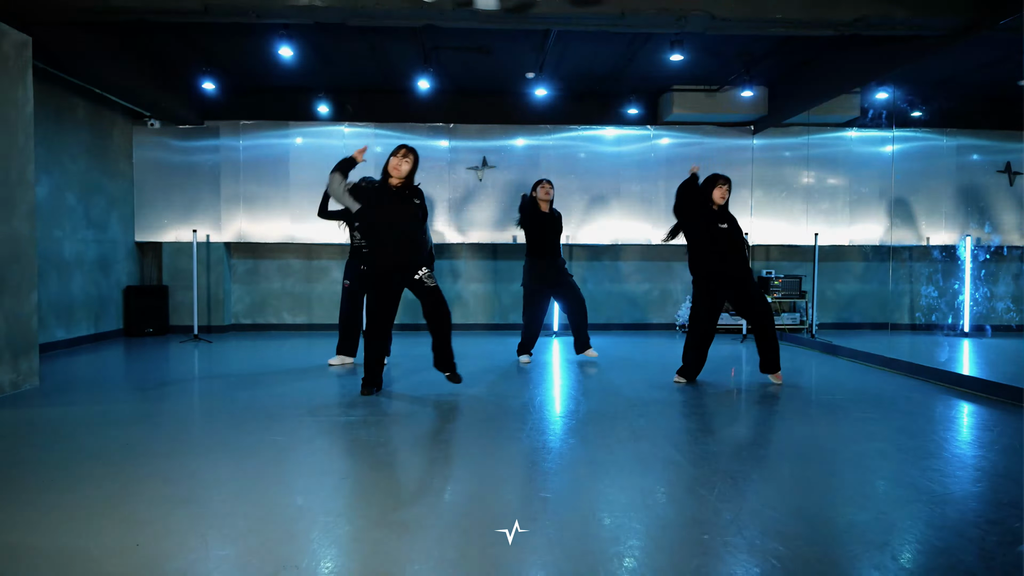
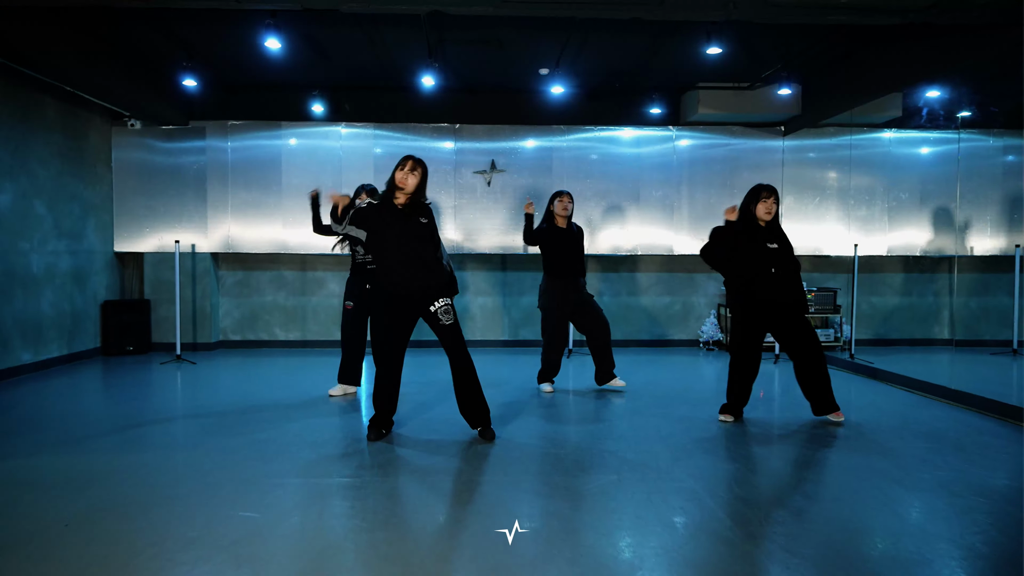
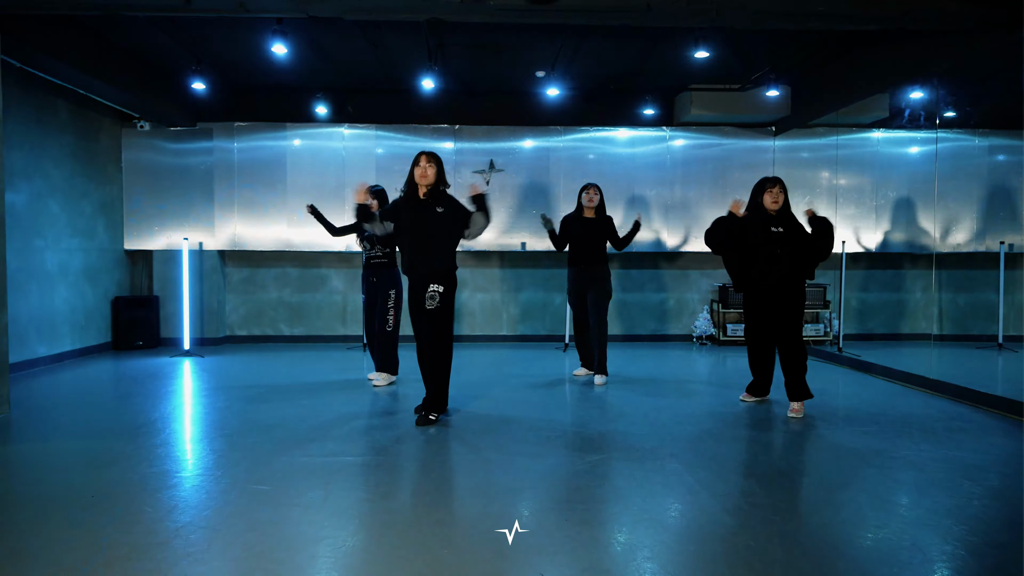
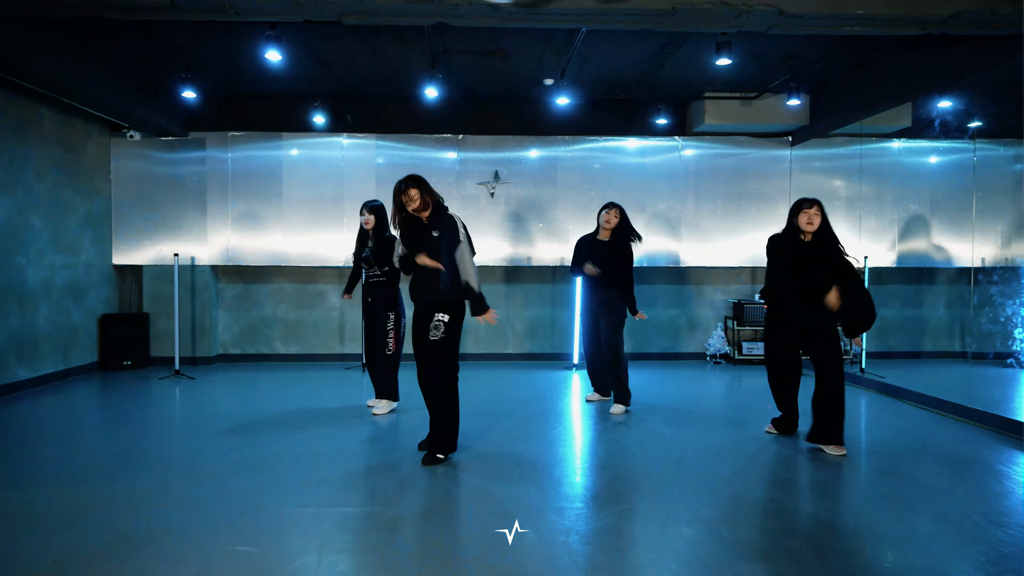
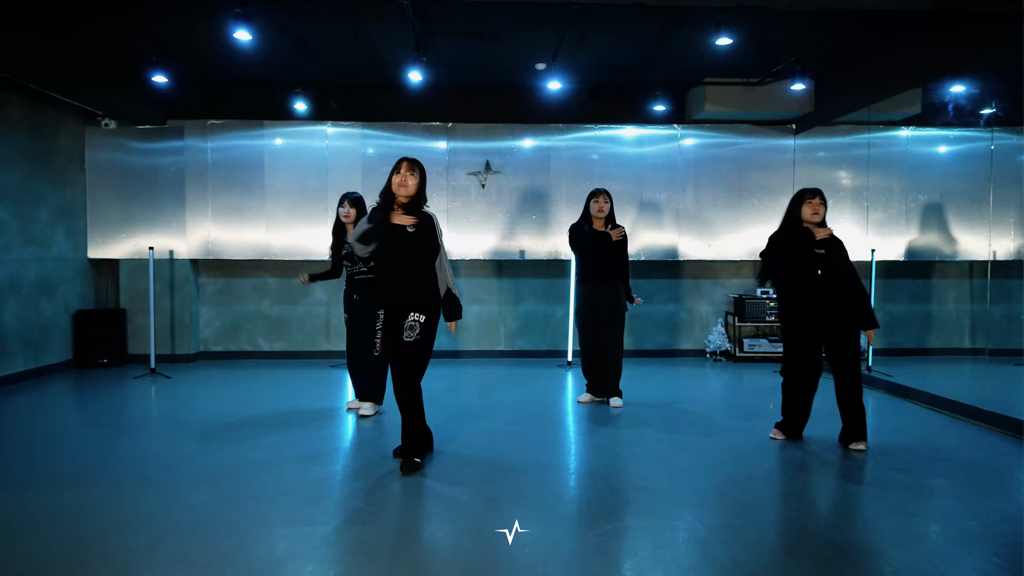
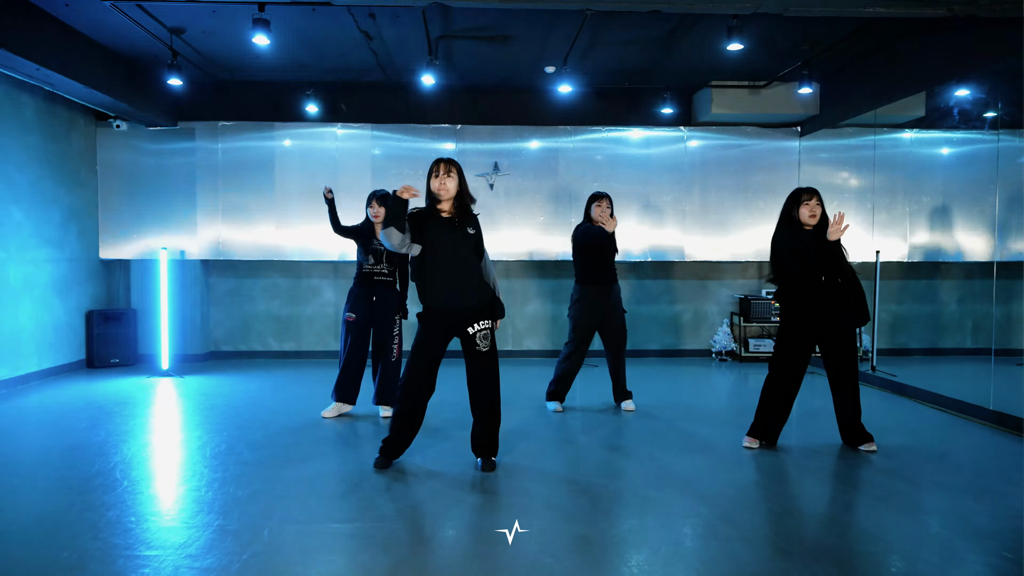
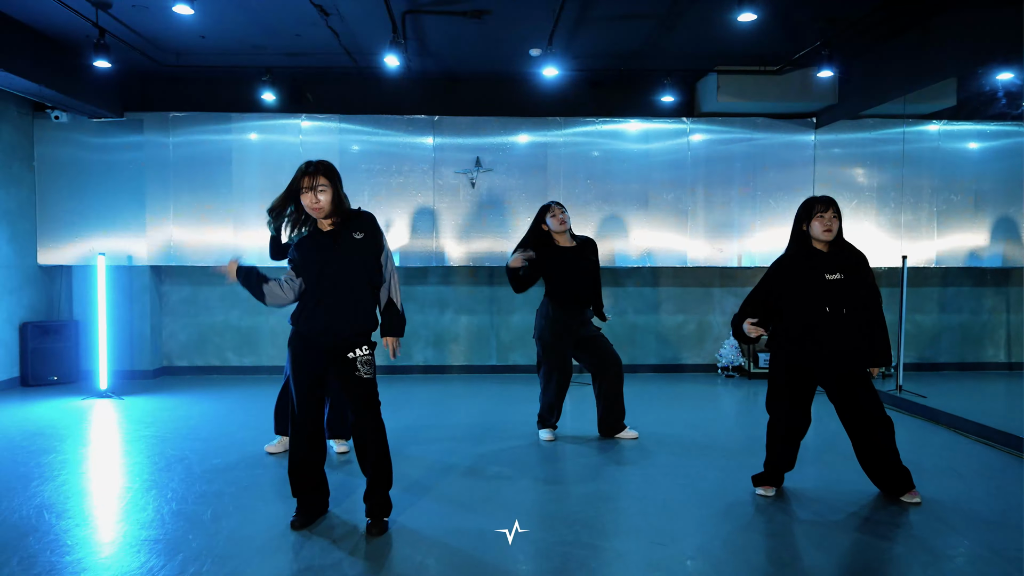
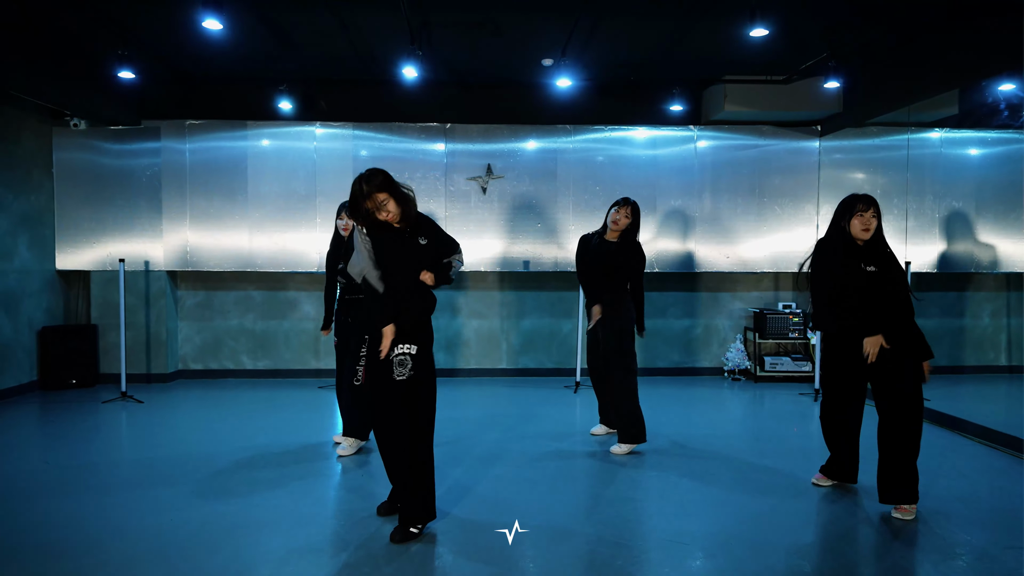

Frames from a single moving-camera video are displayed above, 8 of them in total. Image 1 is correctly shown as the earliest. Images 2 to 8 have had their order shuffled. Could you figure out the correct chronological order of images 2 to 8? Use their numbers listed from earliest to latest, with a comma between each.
2, 6, 8, 4, 3, 5, 7
